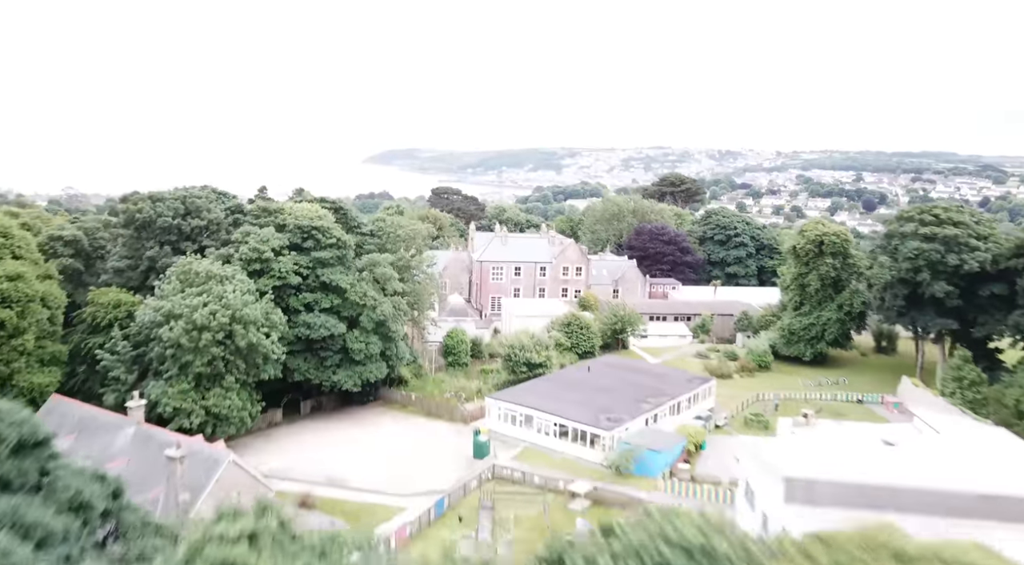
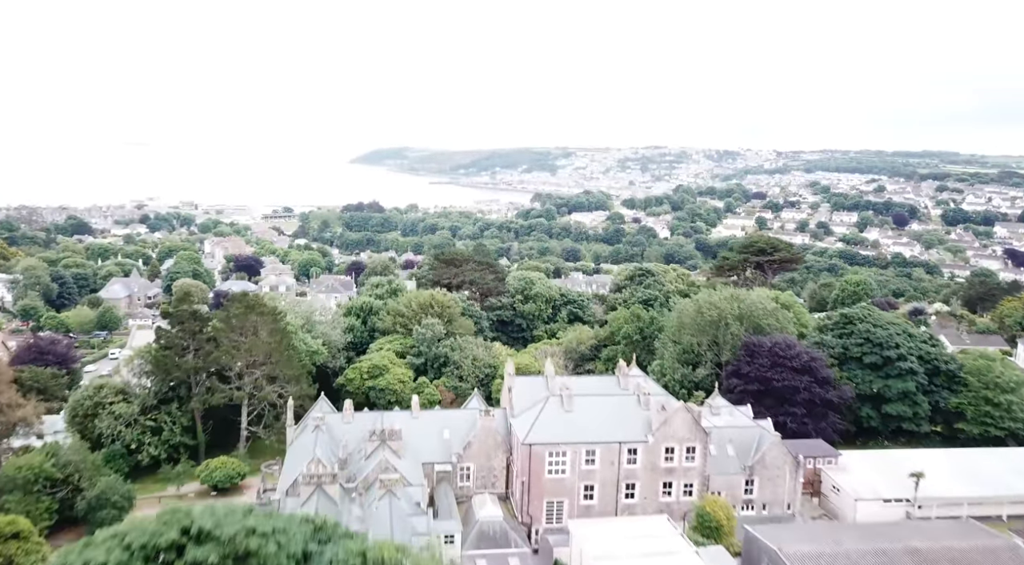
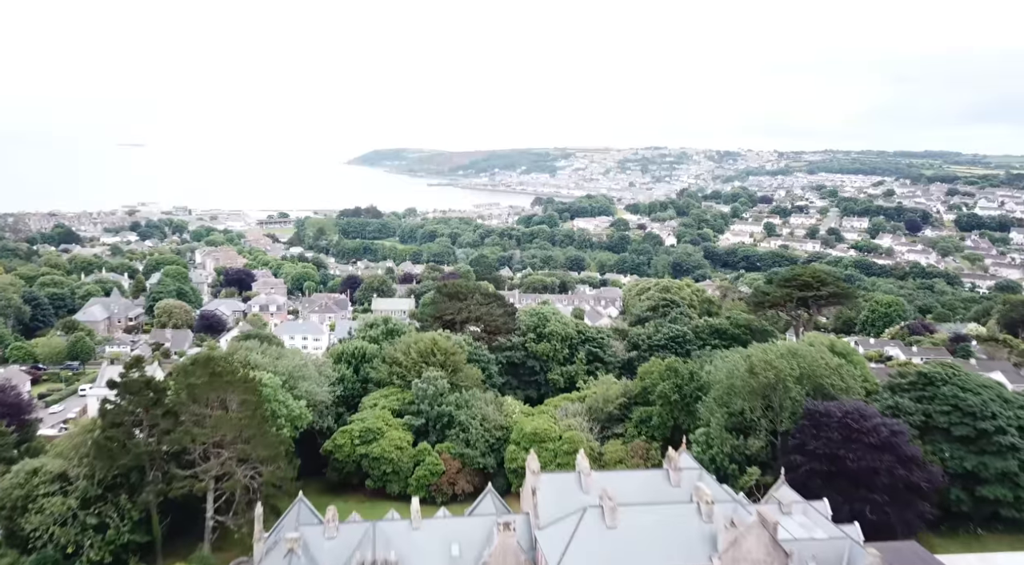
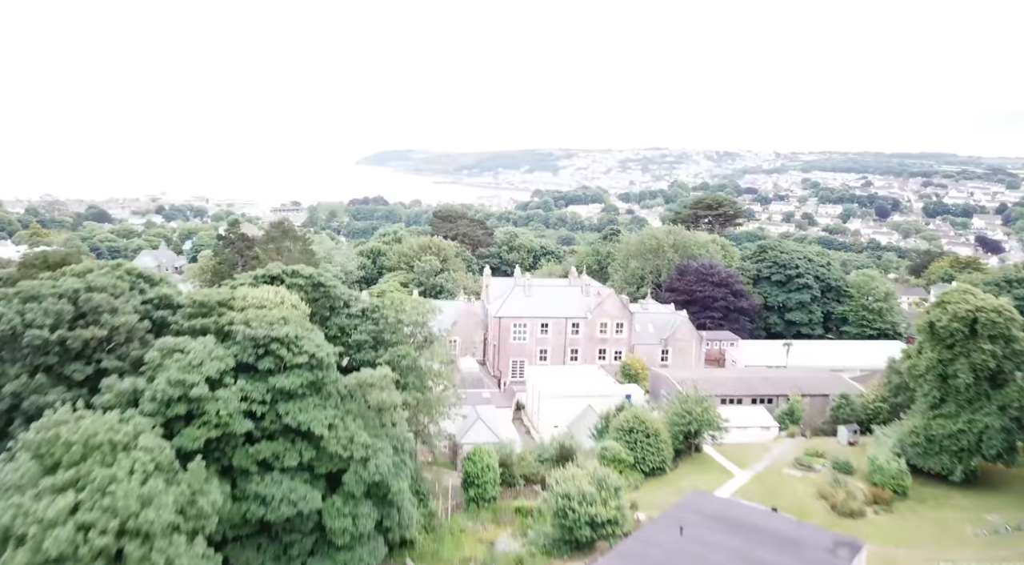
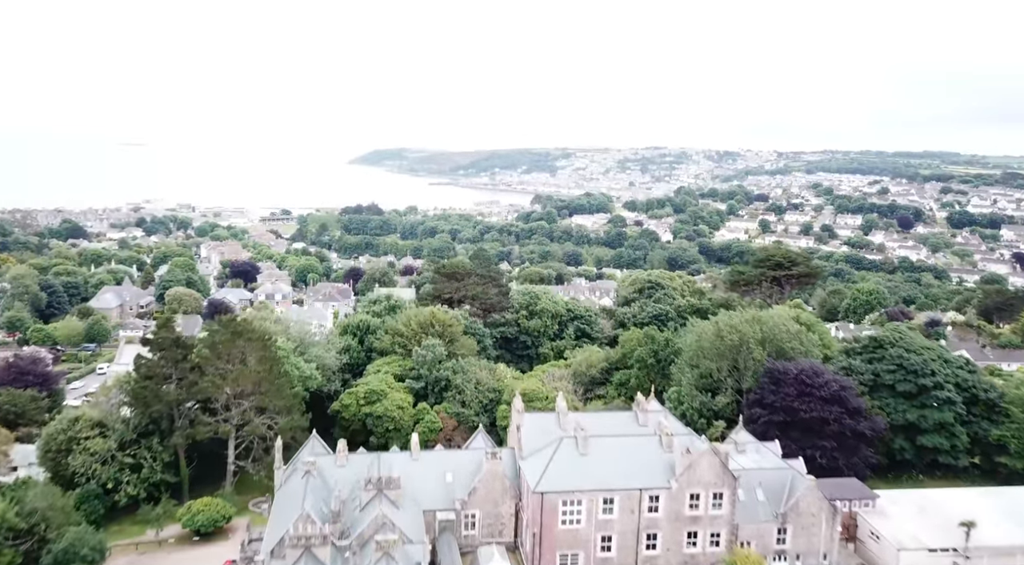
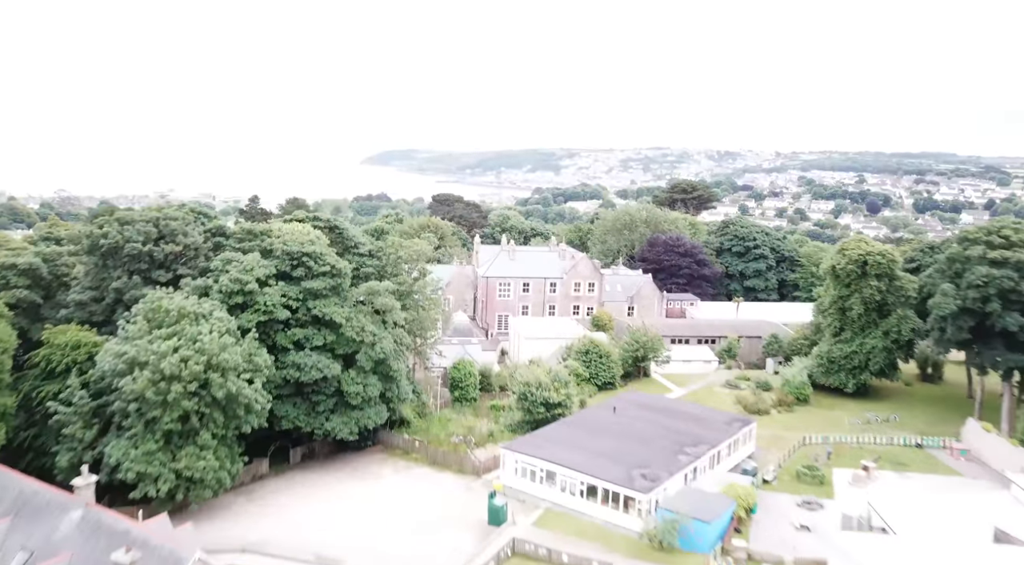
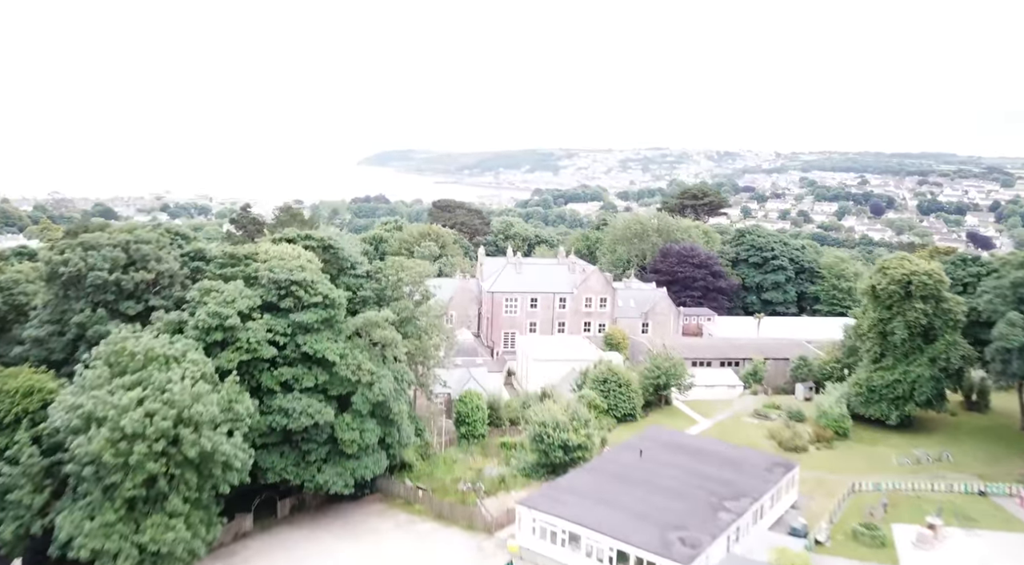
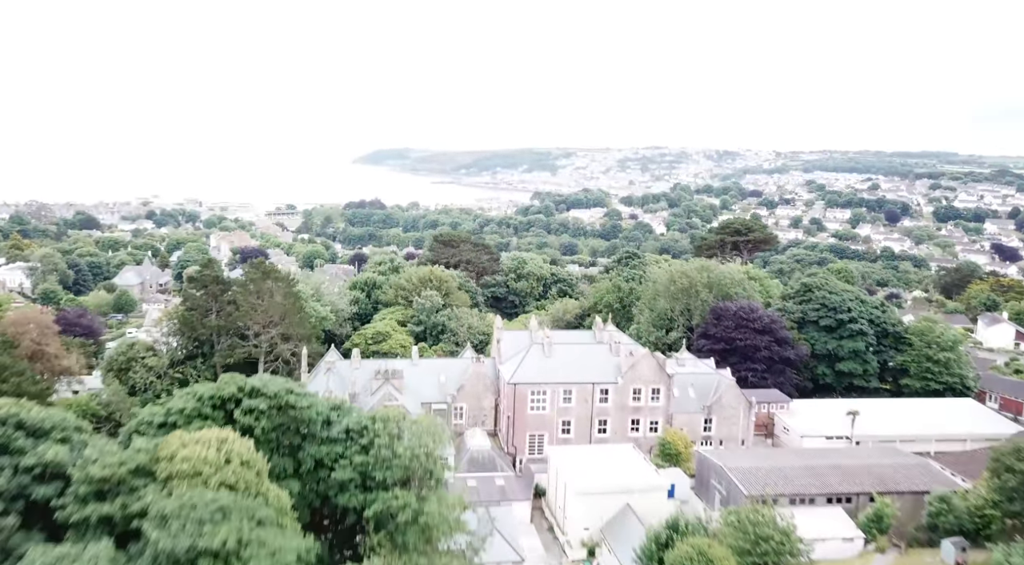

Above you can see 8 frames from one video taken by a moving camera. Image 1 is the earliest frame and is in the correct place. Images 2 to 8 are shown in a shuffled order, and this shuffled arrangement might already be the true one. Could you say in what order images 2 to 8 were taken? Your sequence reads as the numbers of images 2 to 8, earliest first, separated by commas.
6, 7, 4, 8, 2, 5, 3
